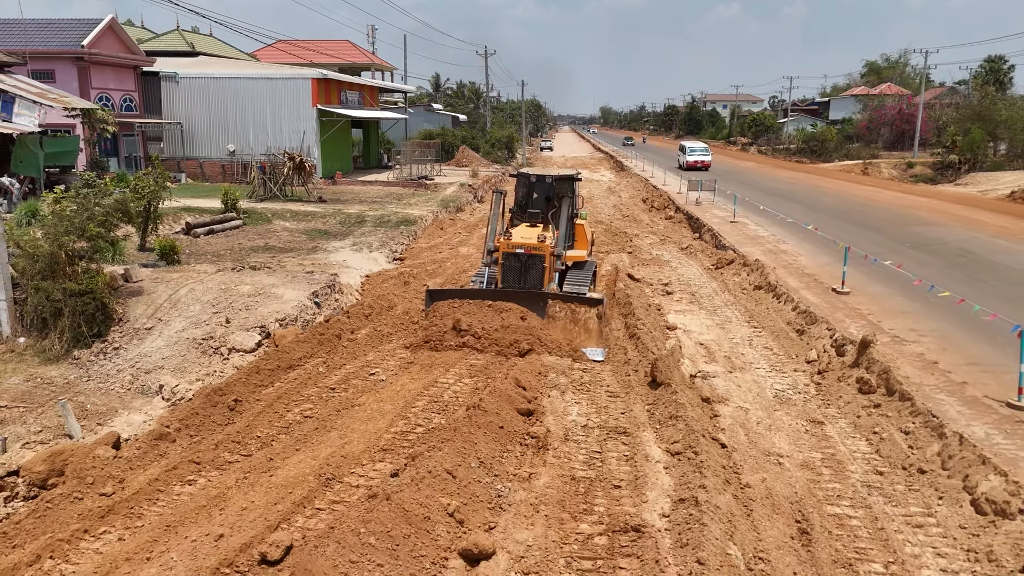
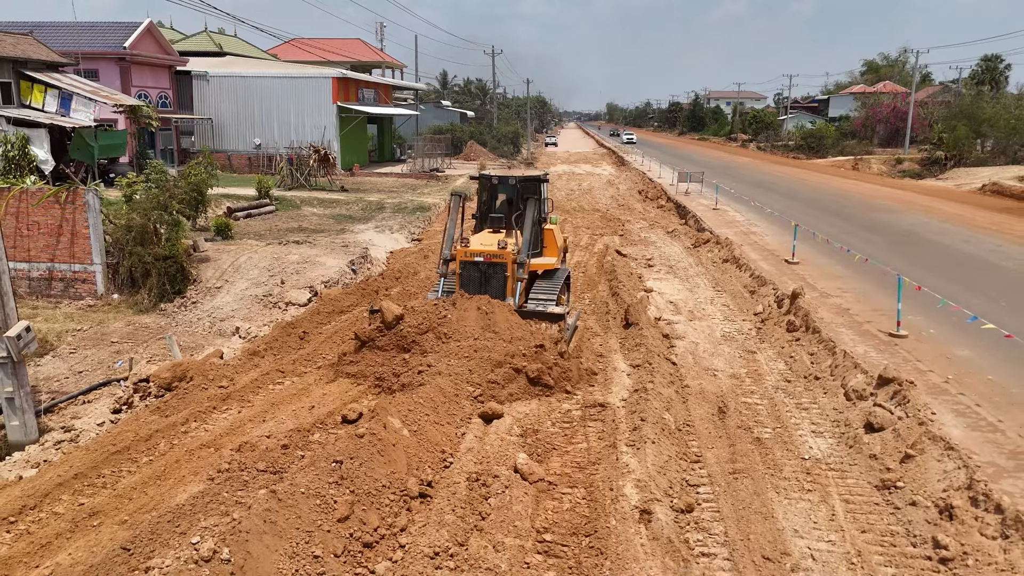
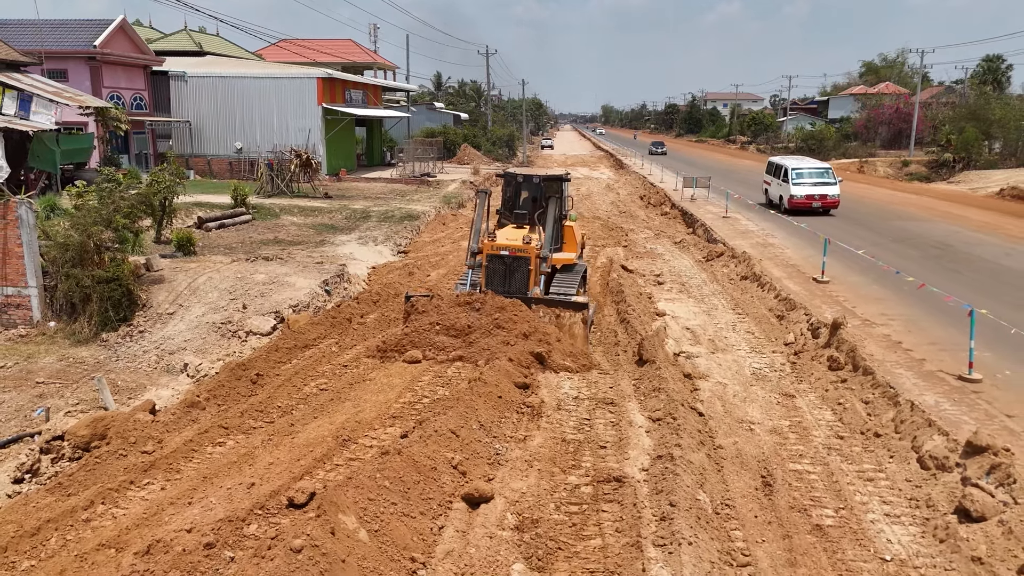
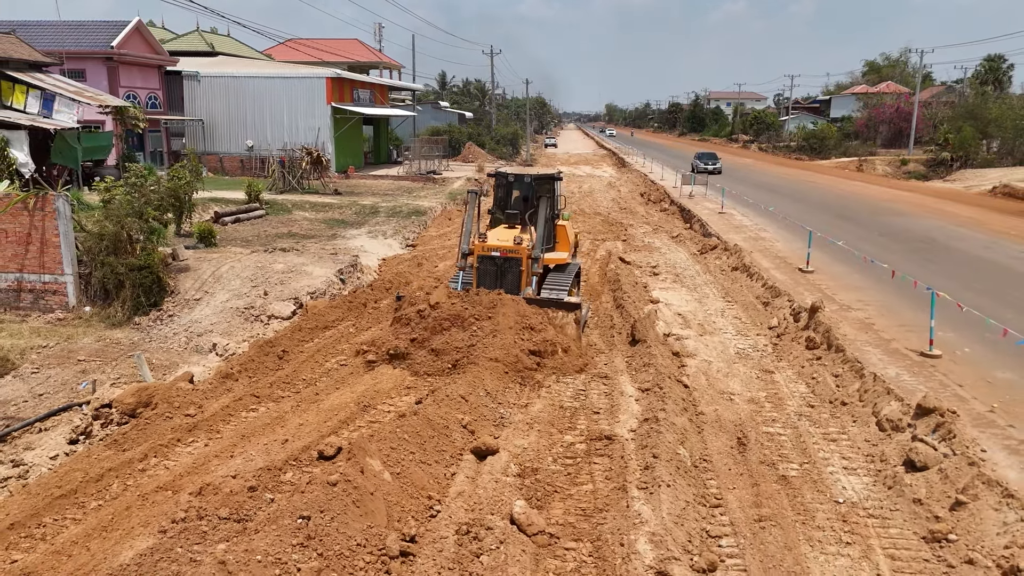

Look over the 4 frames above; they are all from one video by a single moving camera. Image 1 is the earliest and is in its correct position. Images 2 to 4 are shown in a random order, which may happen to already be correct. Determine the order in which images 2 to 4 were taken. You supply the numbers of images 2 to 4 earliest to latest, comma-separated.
3, 4, 2
